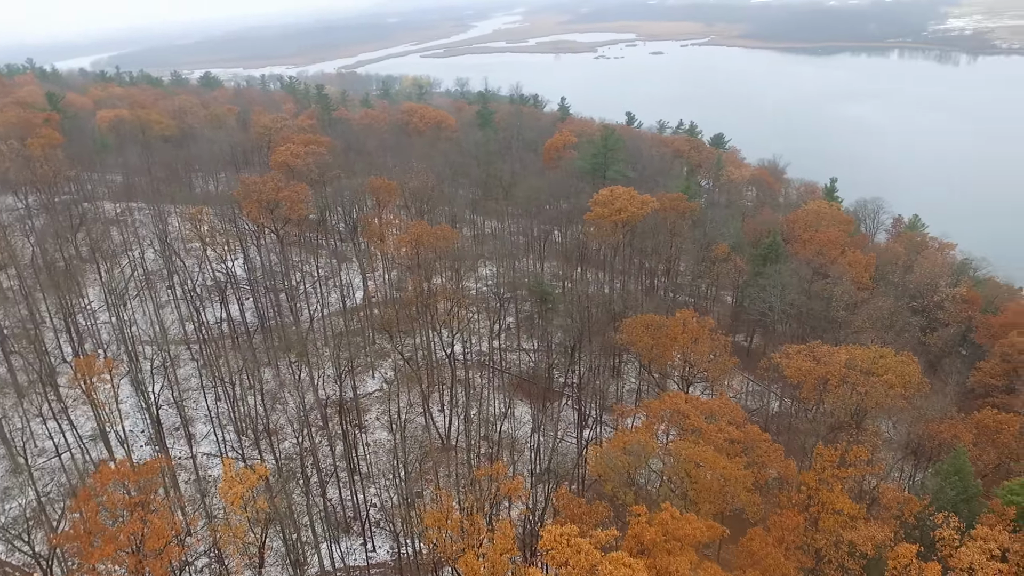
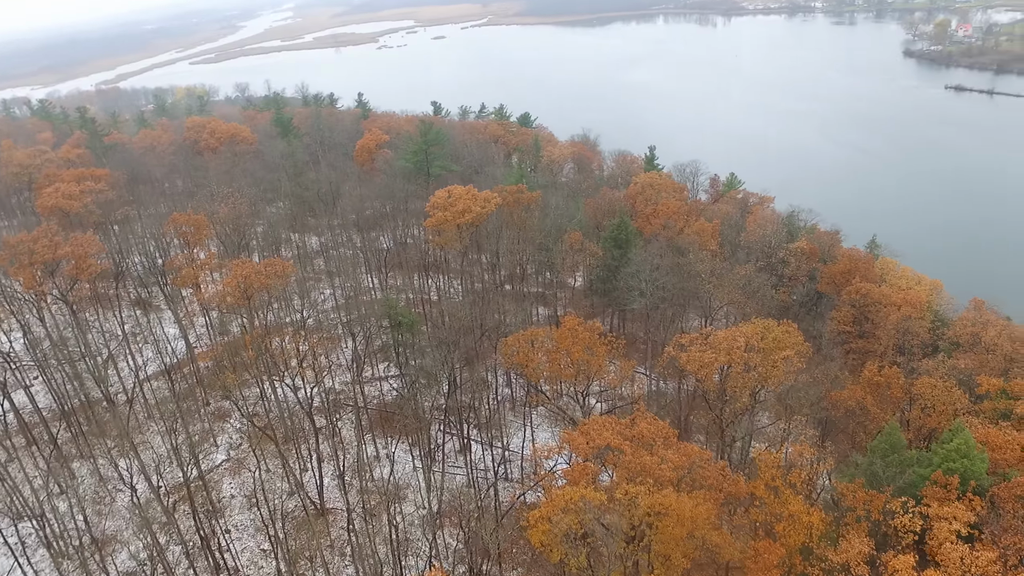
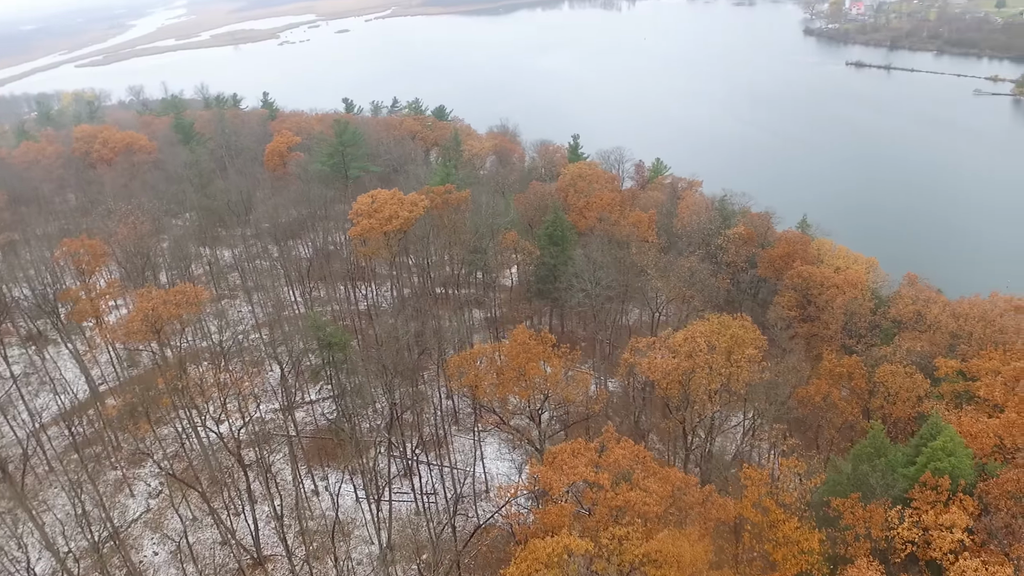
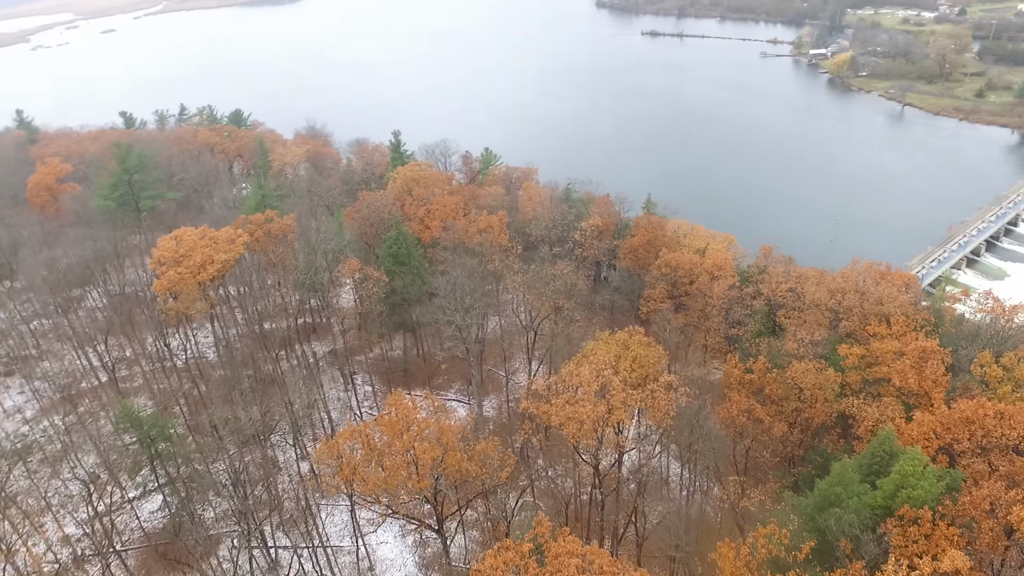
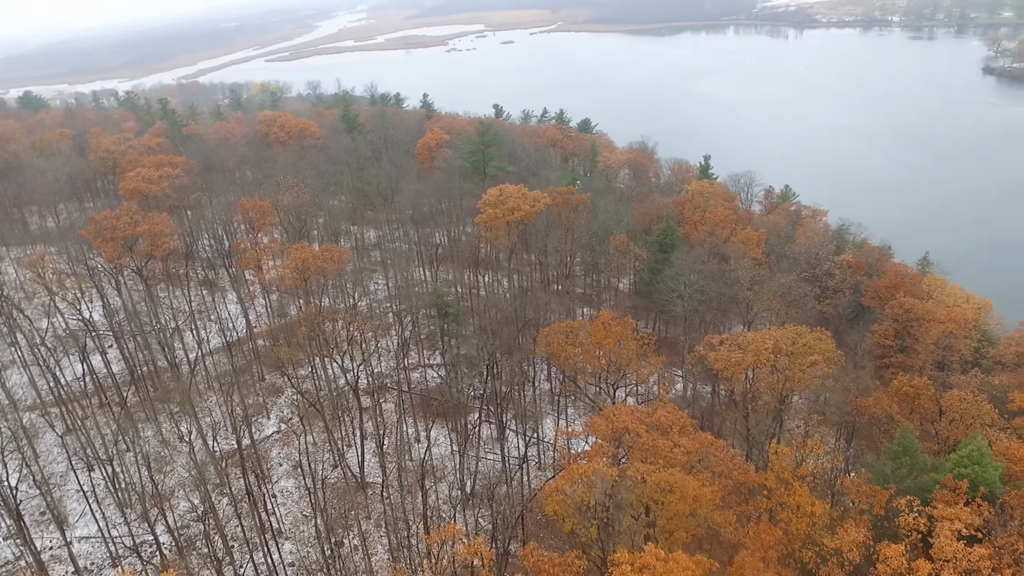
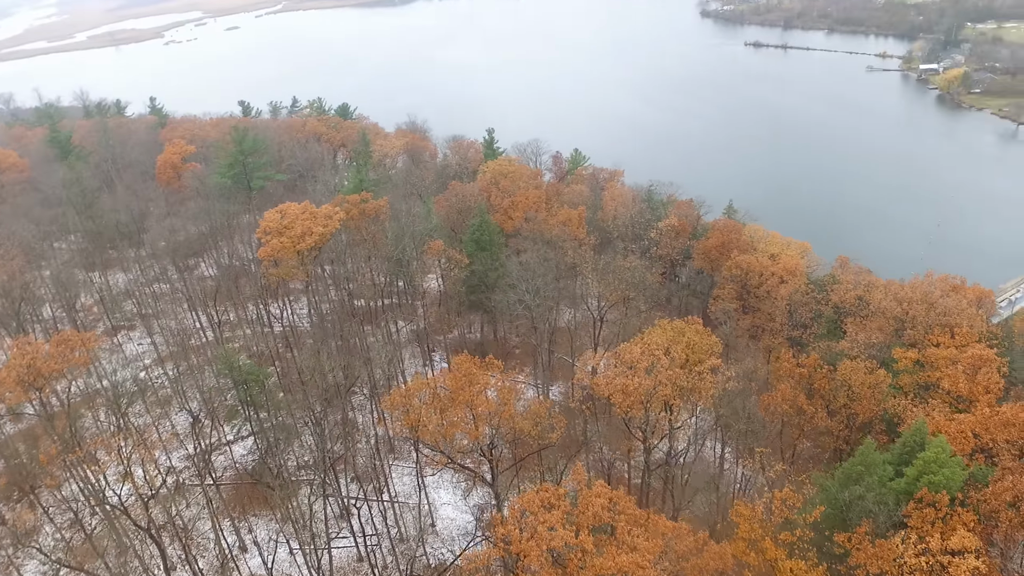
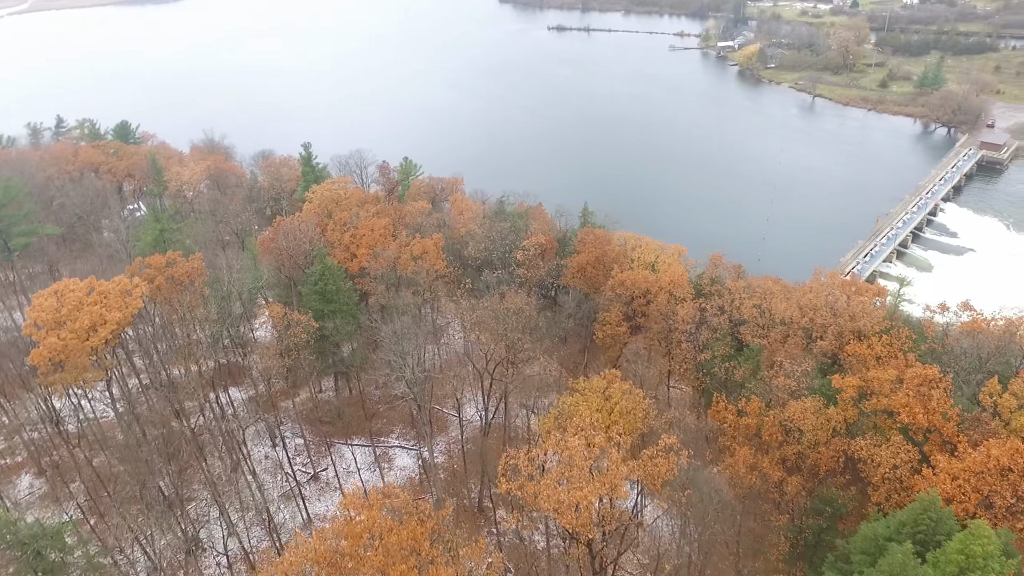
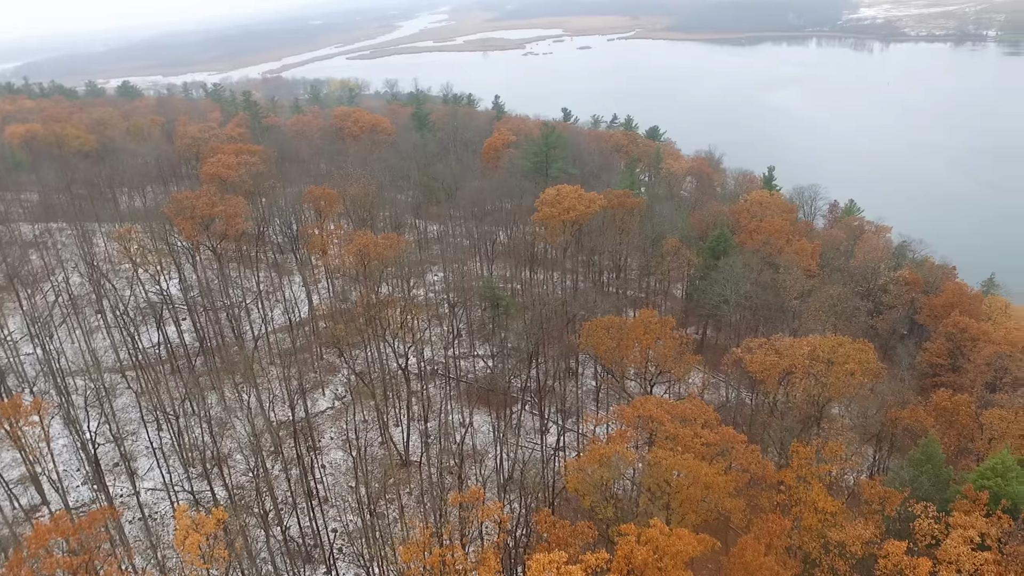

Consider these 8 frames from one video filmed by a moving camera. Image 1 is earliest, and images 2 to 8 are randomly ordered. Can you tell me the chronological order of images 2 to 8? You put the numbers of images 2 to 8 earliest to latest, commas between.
8, 5, 2, 3, 6, 4, 7
